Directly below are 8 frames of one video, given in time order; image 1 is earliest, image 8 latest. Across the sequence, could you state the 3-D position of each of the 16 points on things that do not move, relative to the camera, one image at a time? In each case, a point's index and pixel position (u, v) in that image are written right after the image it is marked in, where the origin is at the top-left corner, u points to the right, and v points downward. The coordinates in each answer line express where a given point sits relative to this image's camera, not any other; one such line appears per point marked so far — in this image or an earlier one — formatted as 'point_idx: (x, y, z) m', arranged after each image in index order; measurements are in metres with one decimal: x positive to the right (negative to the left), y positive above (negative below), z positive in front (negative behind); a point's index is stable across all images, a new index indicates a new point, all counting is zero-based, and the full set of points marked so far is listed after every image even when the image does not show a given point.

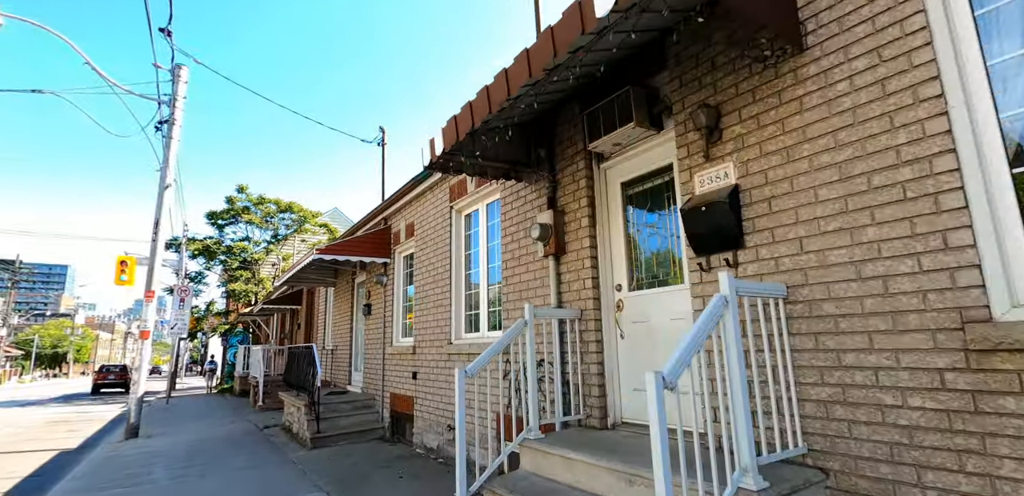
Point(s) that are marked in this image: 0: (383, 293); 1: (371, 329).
0: (-2.4, -0.9, +8.8) m
1: (-2.8, -1.6, +9.2) m
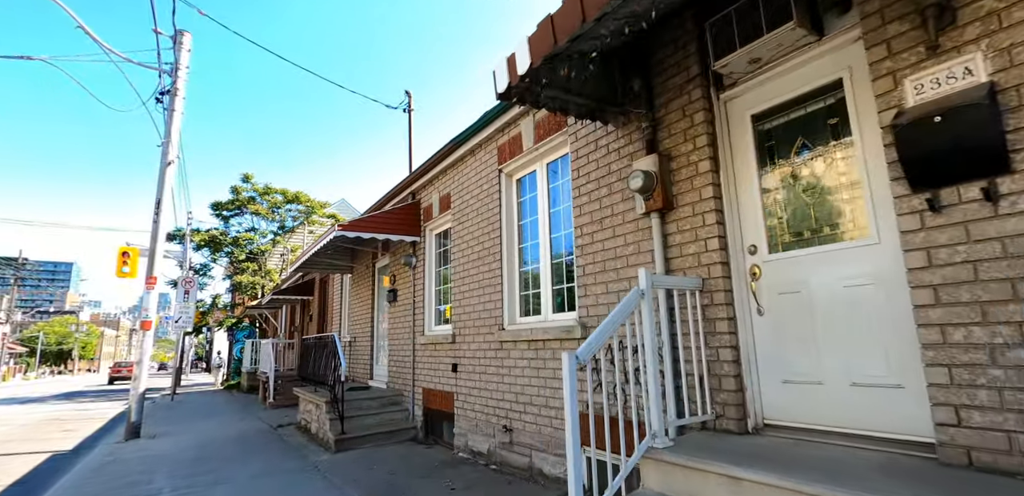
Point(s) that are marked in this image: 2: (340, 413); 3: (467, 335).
0: (-1.7, -0.5, +7.8) m
1: (-2.1, -1.2, +8.3) m
2: (-2.6, -2.4, +7.0) m
3: (-0.6, -1.1, +6.1) m
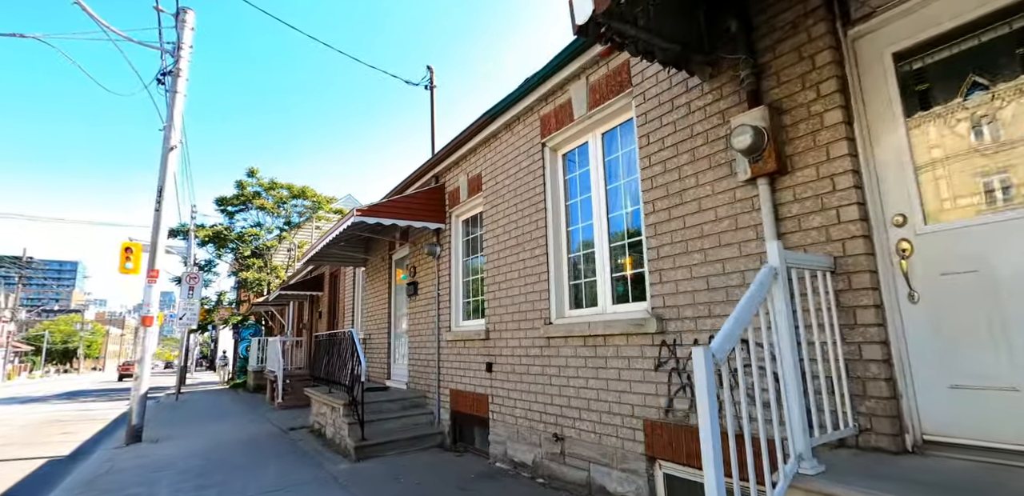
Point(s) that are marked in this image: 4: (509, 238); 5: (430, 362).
0: (-1.2, -0.3, +7.1) m
1: (-1.6, -1.0, +7.6) m
2: (-2.1, -2.3, +6.3) m
3: (-0.1, -1.0, +5.5) m
4: (0.0, +0.1, +5.5) m
5: (-1.3, -1.7, +7.1) m
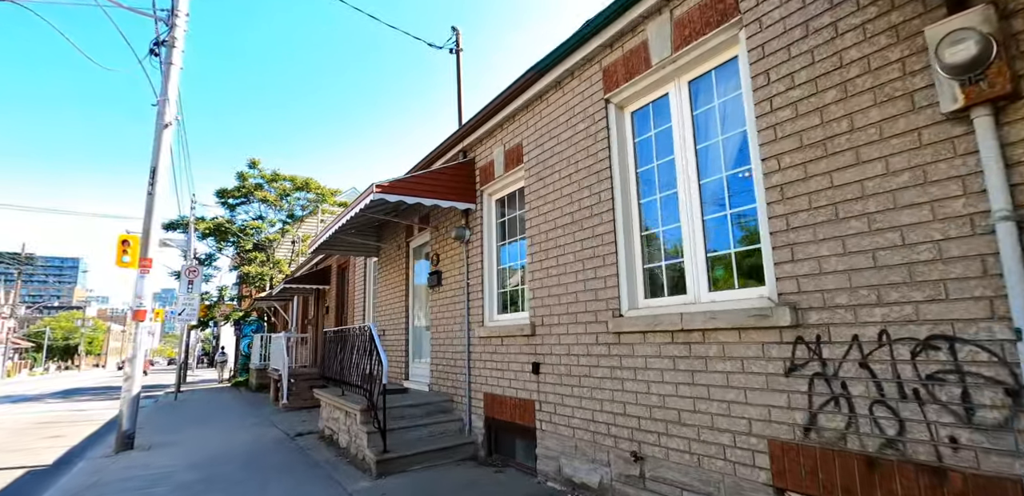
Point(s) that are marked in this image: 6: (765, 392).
0: (-0.7, -0.1, +6.3) m
1: (-1.0, -0.8, +6.8) m
2: (-1.5, -2.1, +5.5) m
3: (+0.4, -0.8, +4.6) m
4: (+0.5, +0.3, +4.7) m
5: (-0.7, -1.5, +6.3) m
6: (+1.5, -0.9, +2.9) m
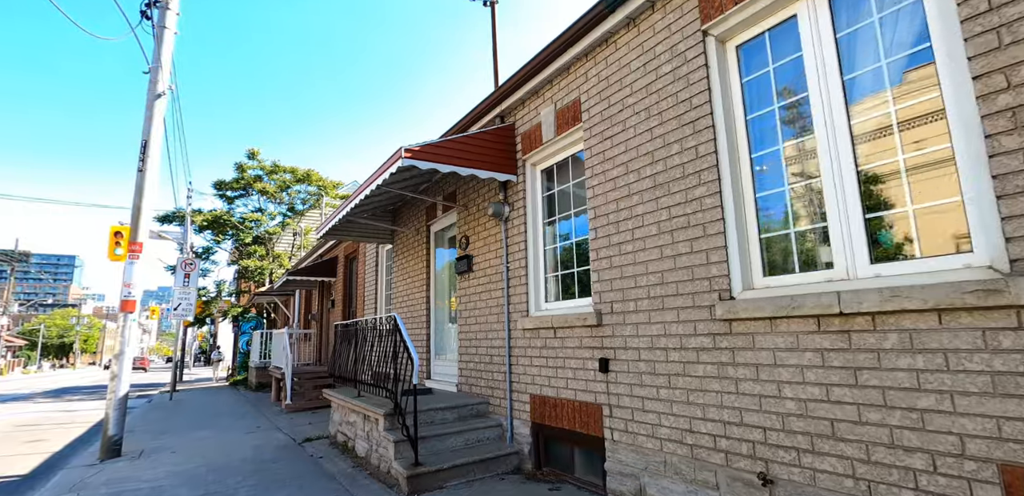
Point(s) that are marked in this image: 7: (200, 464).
0: (-0.1, +0.1, +5.4) m
1: (-0.5, -0.6, +5.9) m
2: (-1.0, -1.8, +4.6) m
3: (+0.9, -0.5, +3.8) m
4: (+1.0, +0.6, +3.8) m
5: (-0.2, -1.3, +5.5) m
6: (+2.1, -0.7, +2.0) m
7: (-4.2, -2.9, +6.2) m
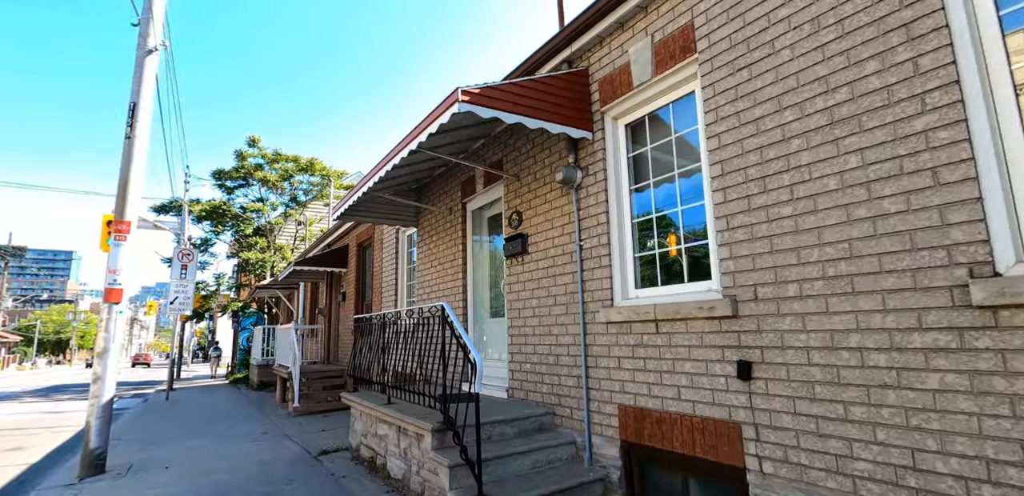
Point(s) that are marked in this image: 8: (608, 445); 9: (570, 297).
0: (+0.5, +0.4, +4.4) m
1: (+0.2, -0.3, +4.9) m
2: (-0.3, -1.6, +3.6) m
3: (+1.6, -0.3, +2.7) m
4: (+1.7, +0.8, +2.8) m
5: (+0.4, -1.1, +4.4) m
6: (+2.8, -0.5, +1.0) m
7: (-3.5, -2.6, +5.2) m
8: (+0.8, -1.6, +3.8) m
9: (+0.5, -0.5, +4.3) m
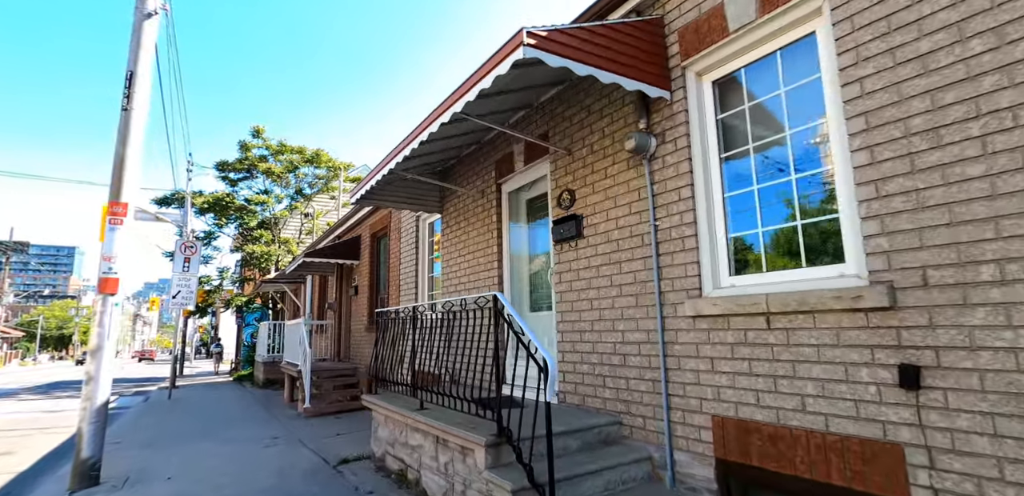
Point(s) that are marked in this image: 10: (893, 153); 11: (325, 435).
0: (+1.0, +0.5, +3.8) m
1: (+0.6, -0.2, +4.3) m
2: (+0.1, -1.4, +3.0) m
3: (+2.1, -0.2, +2.1) m
4: (+2.2, +0.9, +2.2) m
5: (+0.9, -0.9, +3.8) m
6: (+3.2, -0.3, +0.4) m
7: (-3.0, -2.5, +4.6) m
8: (+1.3, -1.5, +3.2) m
9: (+1.0, -0.3, +3.7) m
10: (+1.9, +0.5, +2.4) m
11: (-2.8, -2.8, +7.1) m
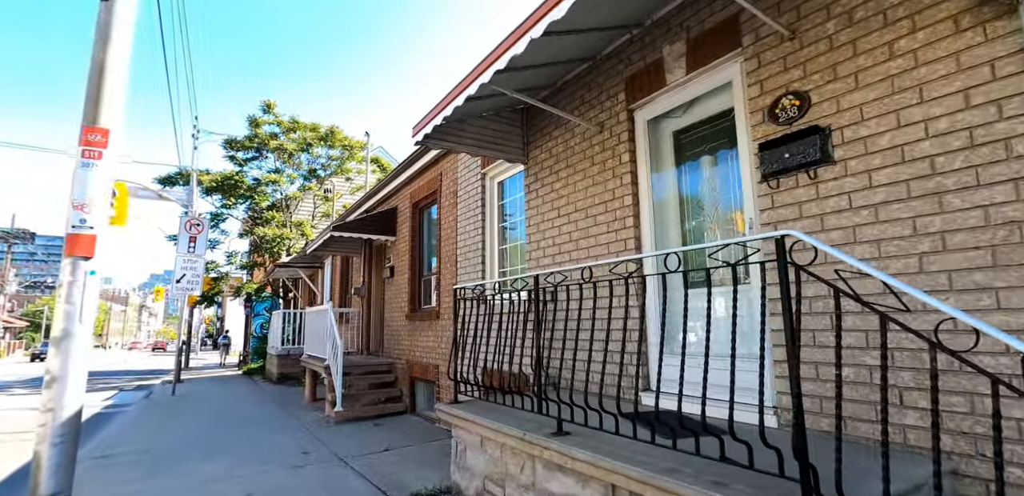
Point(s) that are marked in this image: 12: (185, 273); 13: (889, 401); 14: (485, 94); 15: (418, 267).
0: (+2.2, +0.9, +2.1) m
1: (+1.8, +0.2, +2.6) m
2: (+1.3, -1.1, +1.4) m
3: (+3.2, +0.2, +0.5) m
4: (+3.3, +1.3, +0.5) m
5: (+2.1, -0.5, +2.2) m
6: (+4.4, 0.0, -1.3) m
7: (-1.9, -2.1, +3.0) m
8: (+2.4, -1.1, +1.6) m
9: (+2.2, +0.1, +2.1) m
10: (+3.1, +0.8, +0.8) m
11: (-1.7, -2.4, +5.5) m
12: (-9.6, -0.8, +13.8) m
13: (+1.9, -0.8, +2.3) m
14: (-0.3, +1.3, +4.4) m
15: (-1.6, -0.3, +8.0) m
